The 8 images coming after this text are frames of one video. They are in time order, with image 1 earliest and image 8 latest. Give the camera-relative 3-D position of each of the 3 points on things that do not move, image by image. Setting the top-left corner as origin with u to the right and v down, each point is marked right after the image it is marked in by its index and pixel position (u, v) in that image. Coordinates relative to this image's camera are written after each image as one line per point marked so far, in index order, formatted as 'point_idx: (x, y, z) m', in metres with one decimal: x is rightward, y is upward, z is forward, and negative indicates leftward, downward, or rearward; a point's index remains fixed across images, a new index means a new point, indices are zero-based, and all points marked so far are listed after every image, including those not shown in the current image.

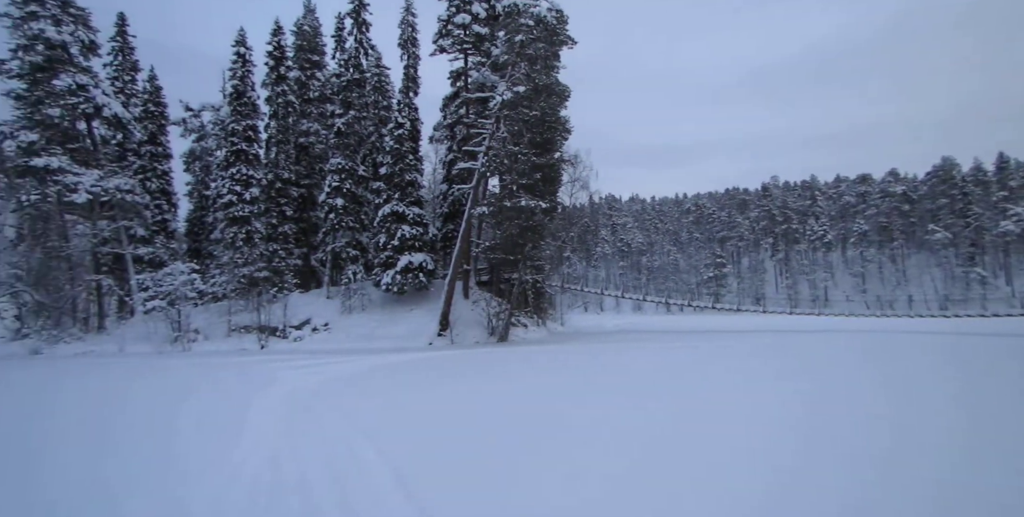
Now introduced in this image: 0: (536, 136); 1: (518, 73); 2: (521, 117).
0: (+1.2, +4.5, +19.2) m
1: (+0.5, +6.6, +18.5) m
2: (+0.6, +4.9, +18.4) m
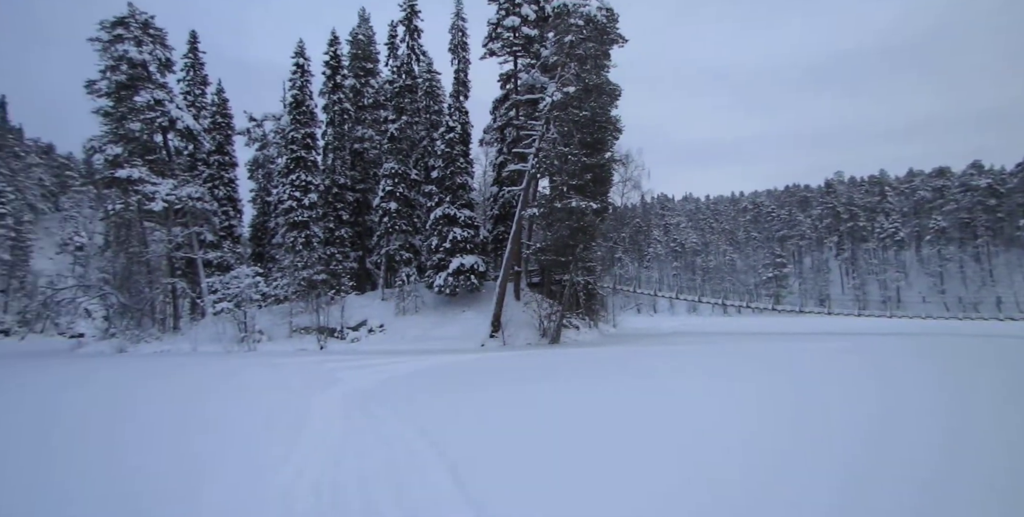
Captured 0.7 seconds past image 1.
0: (+2.9, +4.4, +19.1) m
1: (+2.1, +6.5, +18.4) m
2: (+2.3, +4.9, +18.3) m
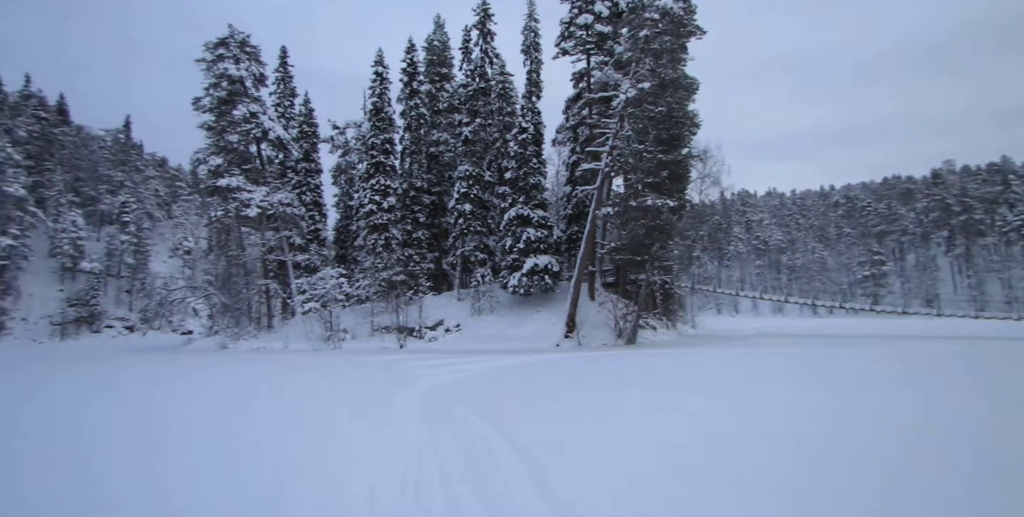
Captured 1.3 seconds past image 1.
0: (+5.4, +4.5, +18.6) m
1: (+4.5, +6.5, +18.0) m
2: (+4.6, +4.9, +17.9) m
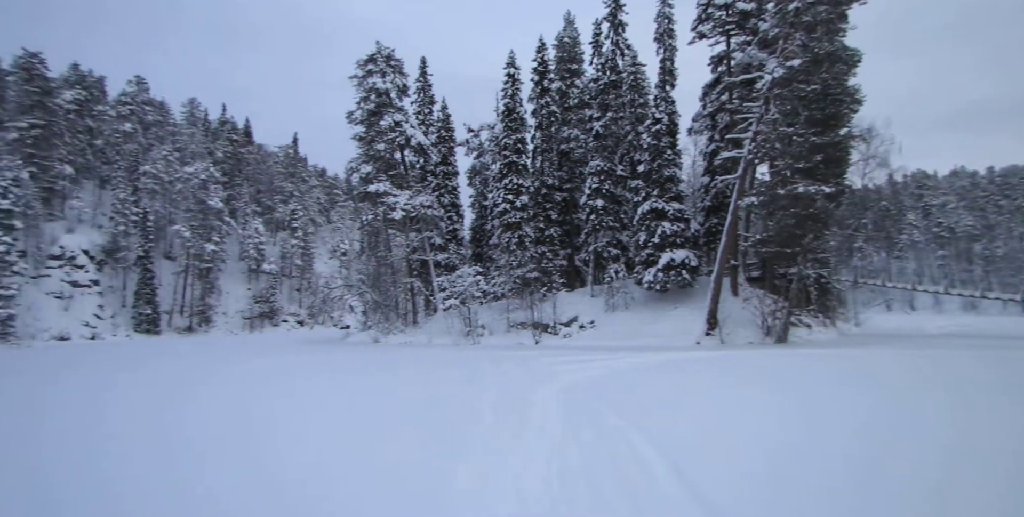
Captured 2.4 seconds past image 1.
0: (+9.6, +4.7, +17.0) m
1: (+8.5, +6.8, +16.7) m
2: (+8.7, +5.2, +16.5) m
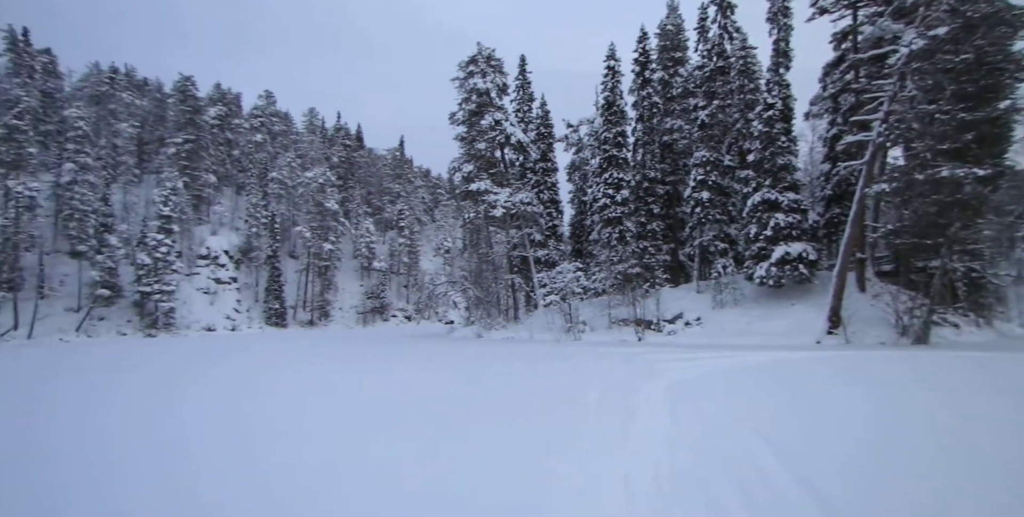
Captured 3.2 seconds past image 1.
0: (+12.5, +4.9, +15.4) m
1: (+11.4, +7.0, +15.1) m
2: (+11.5, +5.4, +15.0) m
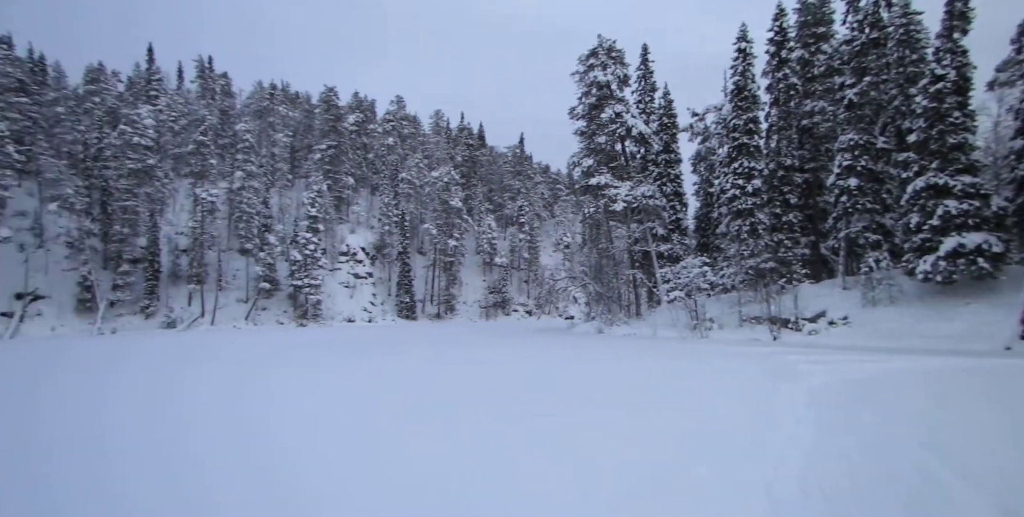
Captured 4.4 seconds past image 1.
0: (+15.7, +5.2, +12.7) m
1: (+14.5, +7.2, +12.7) m
2: (+14.6, +5.6, +12.5) m
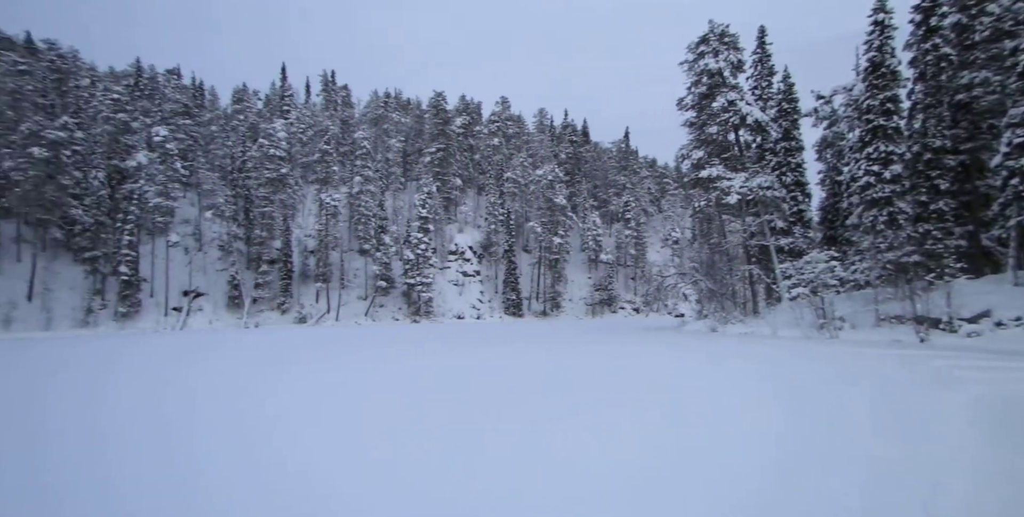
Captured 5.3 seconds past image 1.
0: (+18.0, +5.4, +9.9) m
1: (+16.8, +7.4, +10.0) m
2: (+16.9, +5.8, +9.8) m
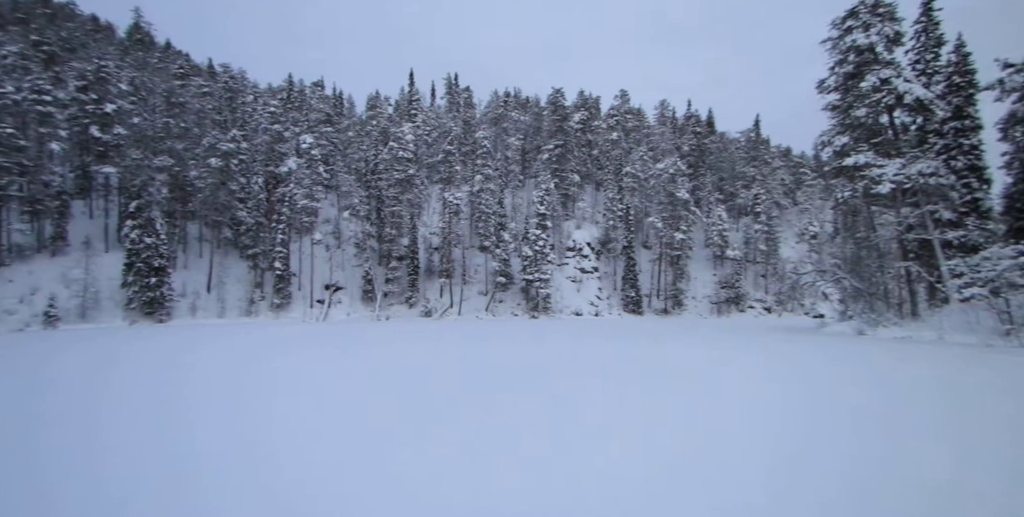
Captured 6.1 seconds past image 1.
0: (+19.7, +5.4, +5.6) m
1: (+18.6, +7.5, +5.9) m
2: (+18.7, +5.8, +5.8) m
